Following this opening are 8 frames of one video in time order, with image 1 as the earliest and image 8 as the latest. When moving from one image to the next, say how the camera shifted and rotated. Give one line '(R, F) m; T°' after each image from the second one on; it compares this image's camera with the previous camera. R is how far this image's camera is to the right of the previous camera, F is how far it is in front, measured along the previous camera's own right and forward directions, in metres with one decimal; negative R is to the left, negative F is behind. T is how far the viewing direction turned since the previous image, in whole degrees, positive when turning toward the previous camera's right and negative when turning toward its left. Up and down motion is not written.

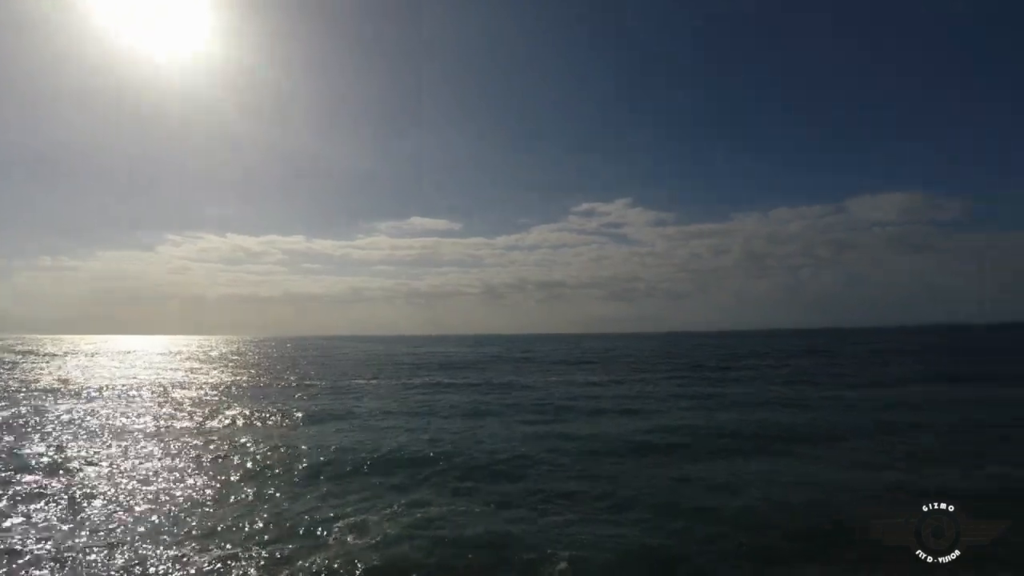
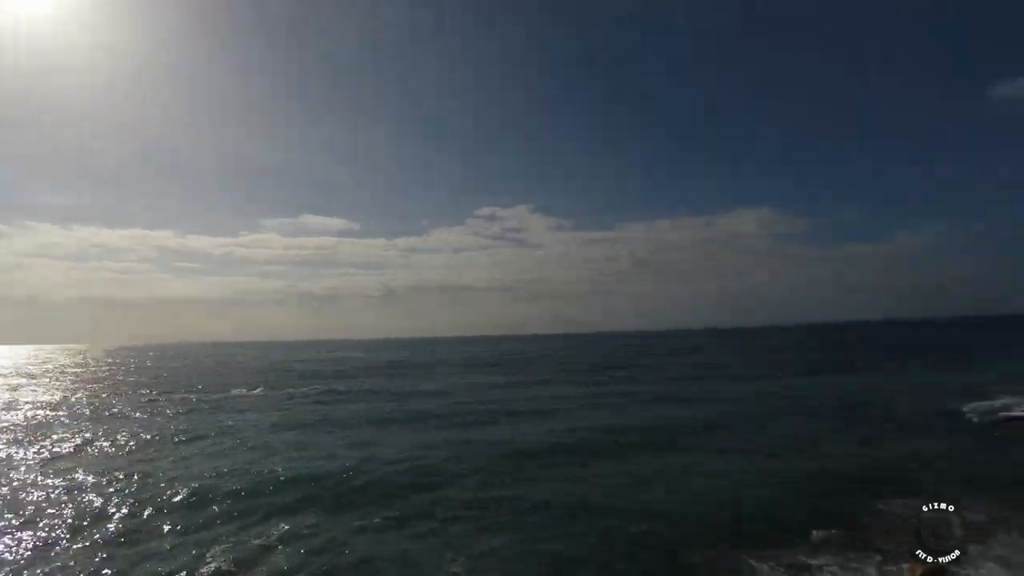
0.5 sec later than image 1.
(0.0, +0.1) m; +12°
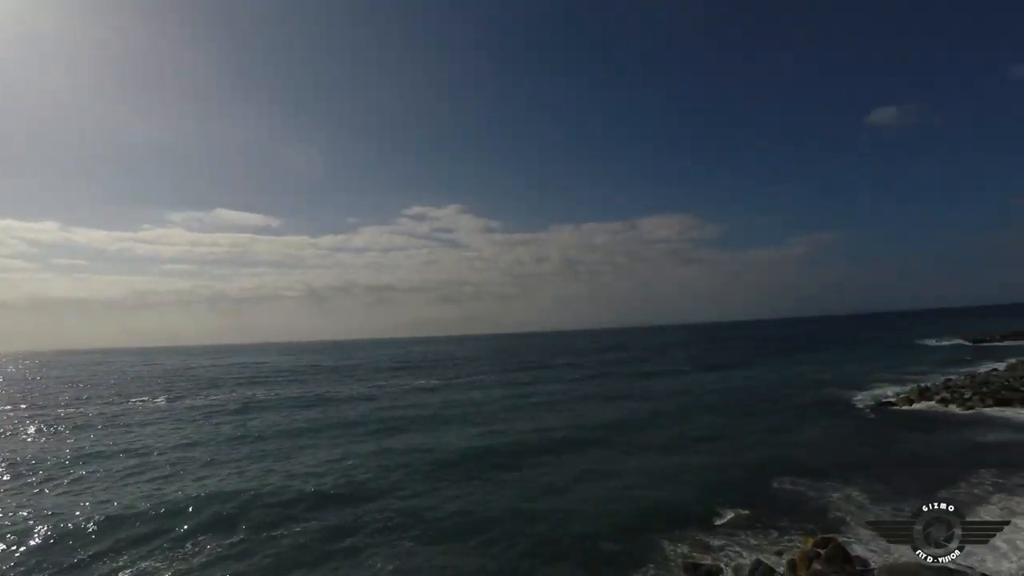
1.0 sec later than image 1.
(0.0, -0.1) m; +8°
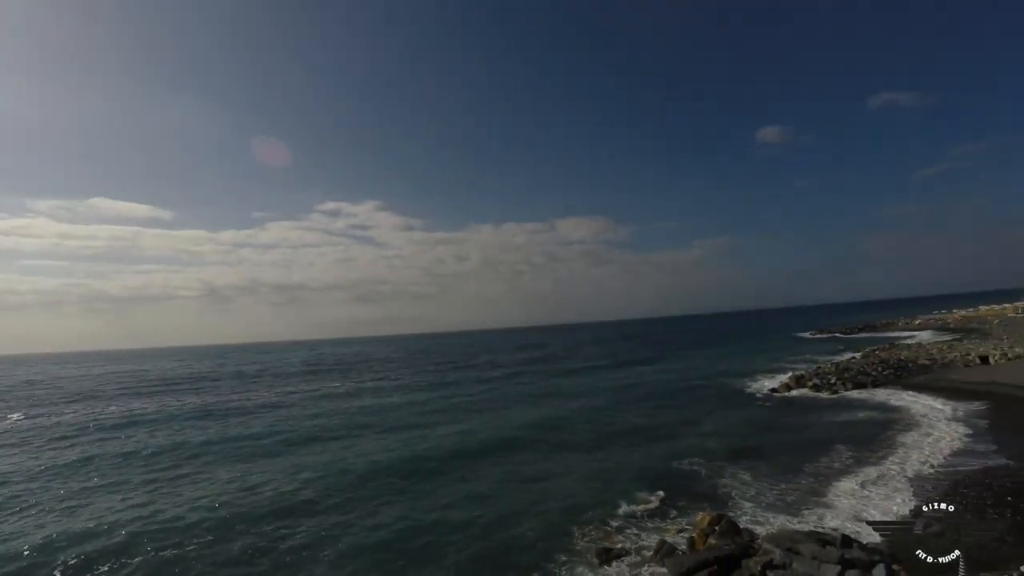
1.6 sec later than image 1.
(-1.5, 0.0) m; +10°
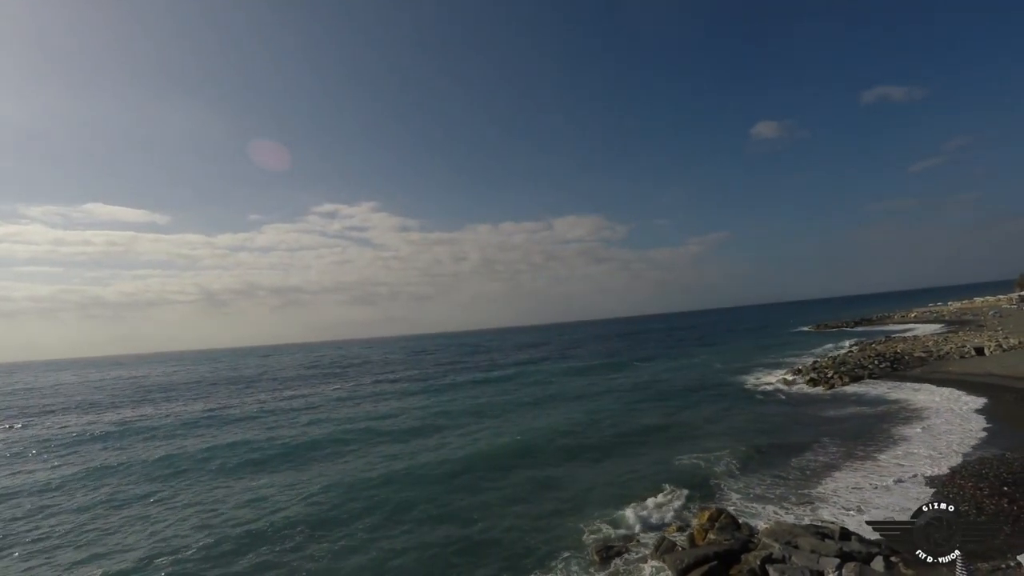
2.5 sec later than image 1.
(-2.7, +0.7) m; 0°
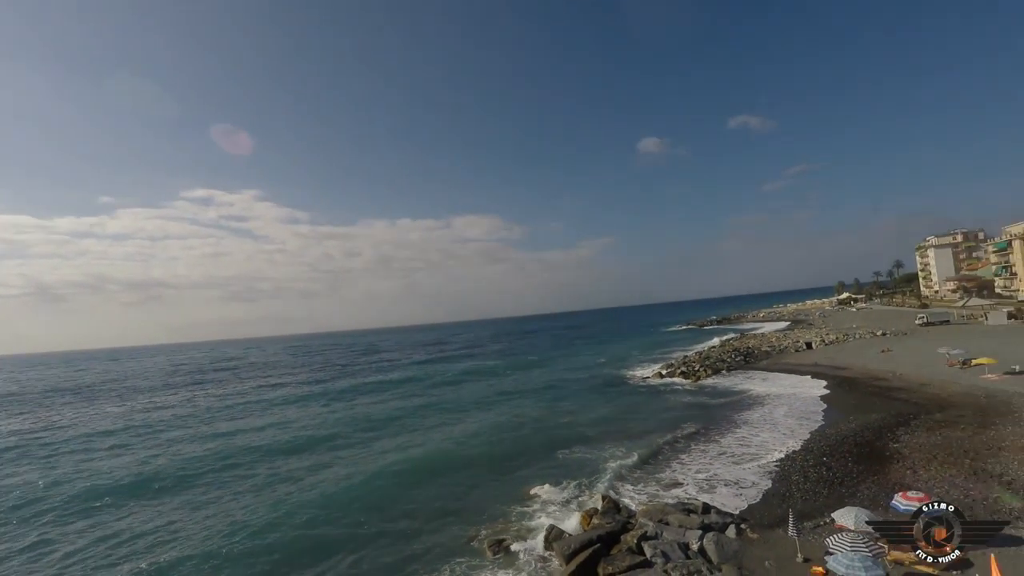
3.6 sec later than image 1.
(-0.9, -2.5) m; +12°
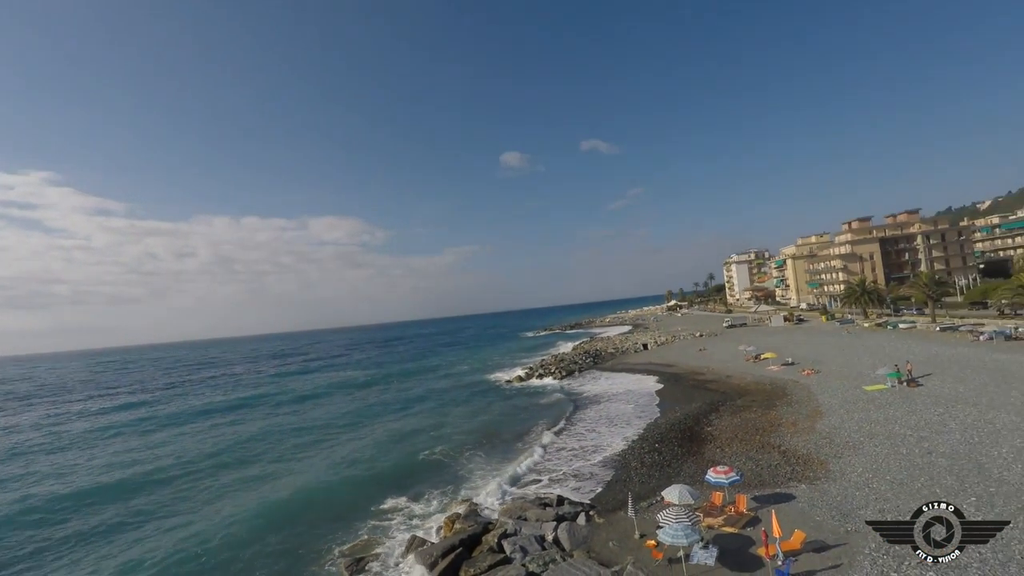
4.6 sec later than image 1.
(-0.4, -2.3) m; +16°
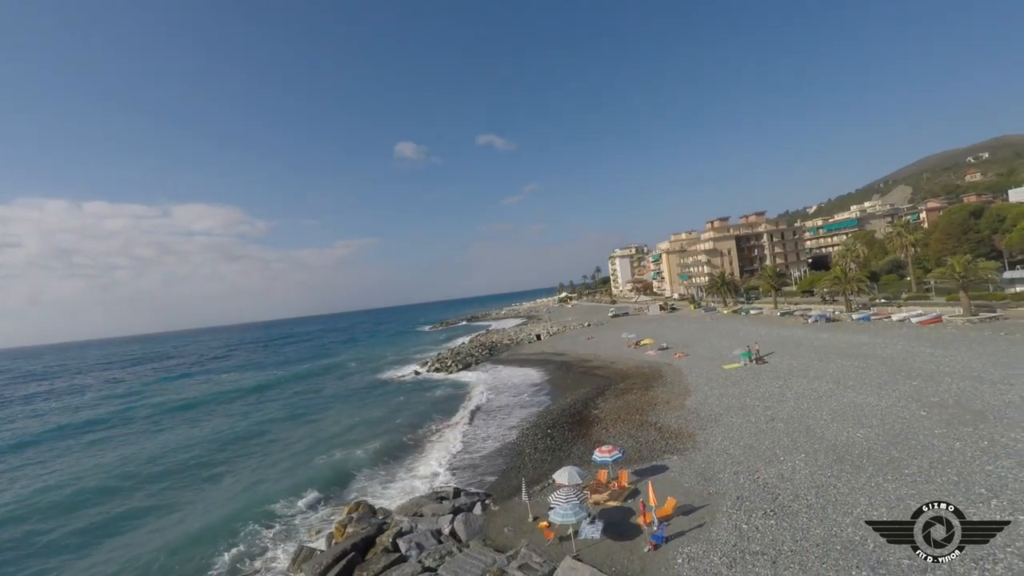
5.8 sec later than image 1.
(+1.6, -0.7) m; +12°
